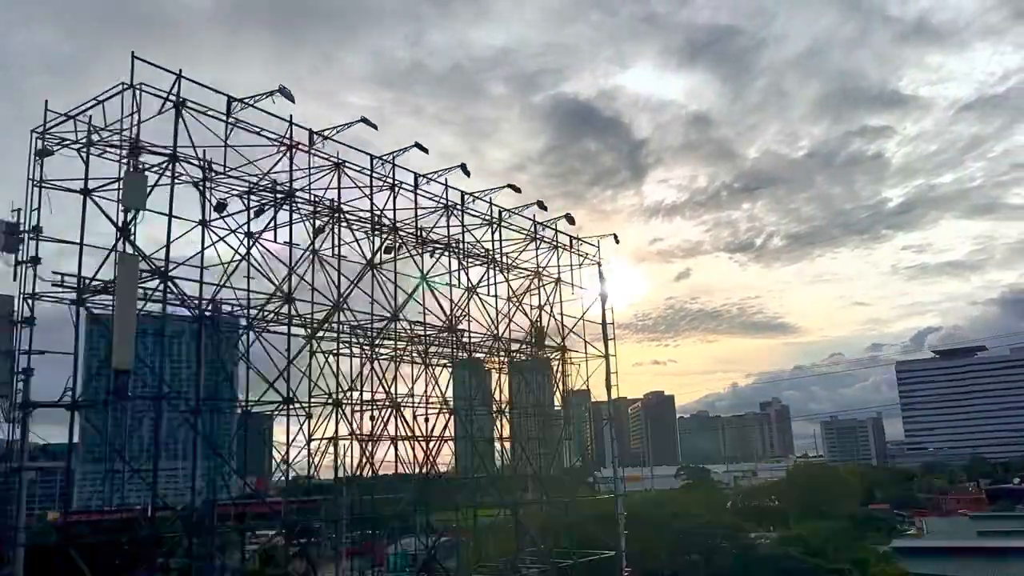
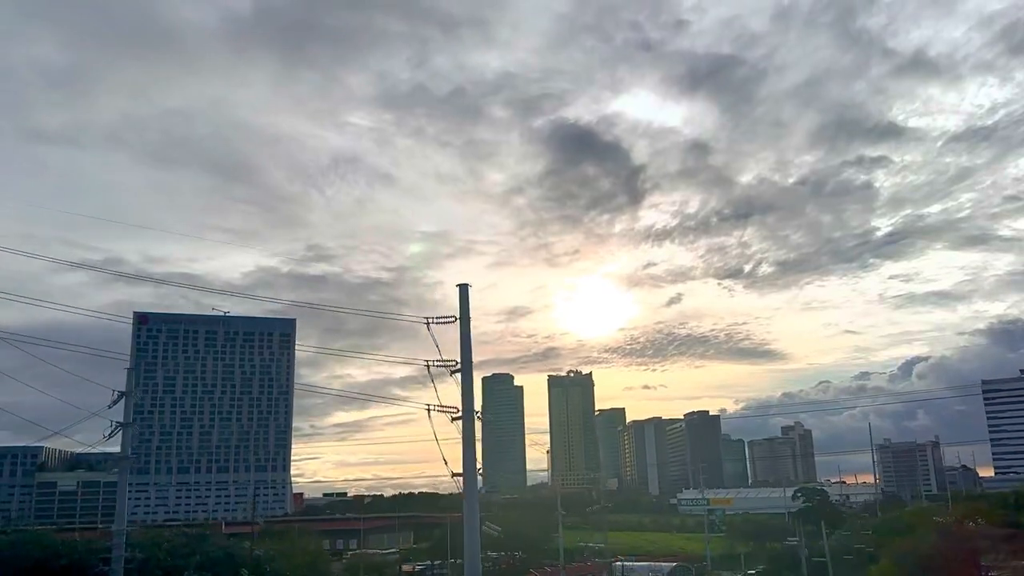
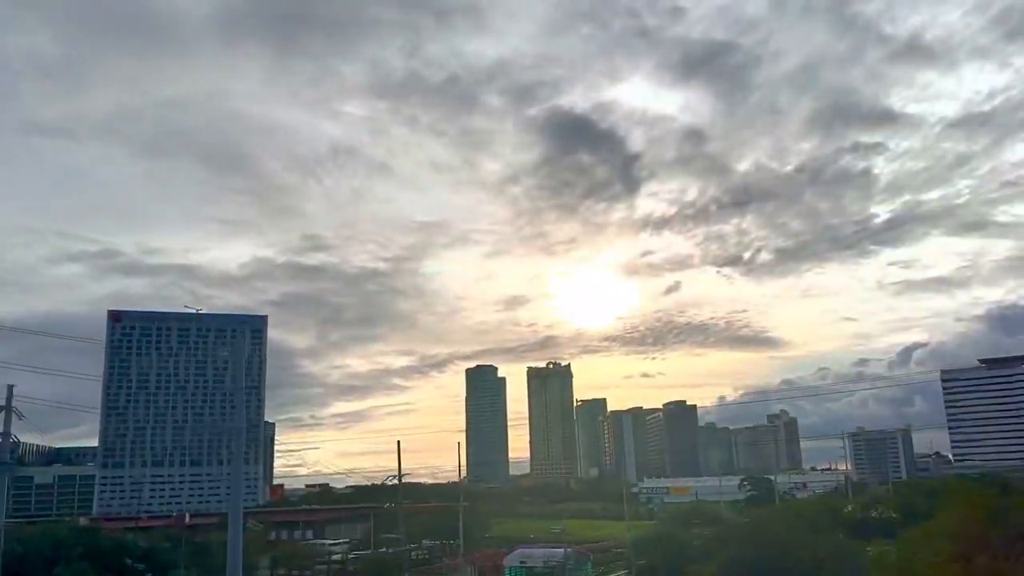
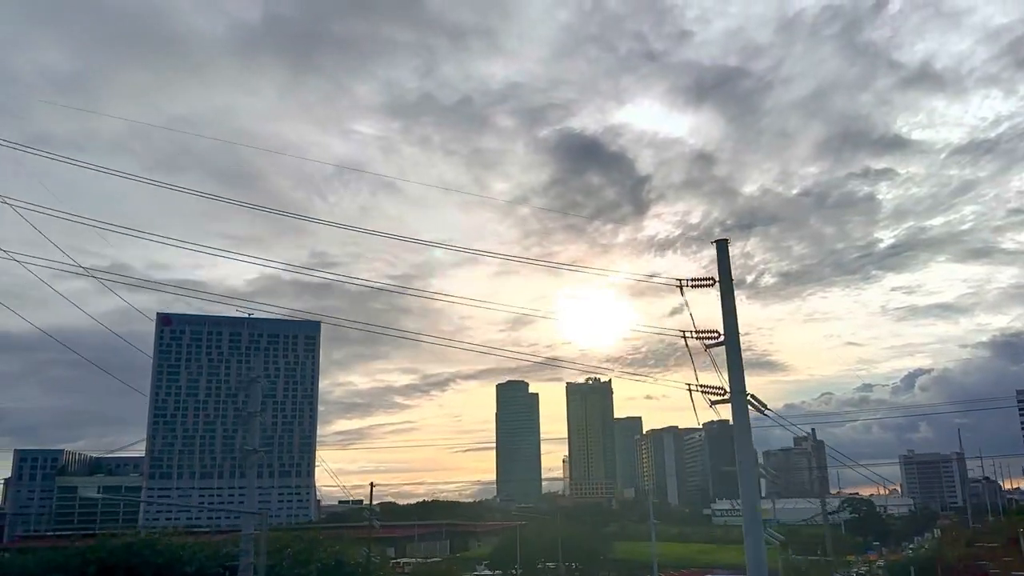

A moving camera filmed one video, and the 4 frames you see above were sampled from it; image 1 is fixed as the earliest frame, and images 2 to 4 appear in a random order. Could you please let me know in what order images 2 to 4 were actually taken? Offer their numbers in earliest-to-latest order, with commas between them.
3, 2, 4
